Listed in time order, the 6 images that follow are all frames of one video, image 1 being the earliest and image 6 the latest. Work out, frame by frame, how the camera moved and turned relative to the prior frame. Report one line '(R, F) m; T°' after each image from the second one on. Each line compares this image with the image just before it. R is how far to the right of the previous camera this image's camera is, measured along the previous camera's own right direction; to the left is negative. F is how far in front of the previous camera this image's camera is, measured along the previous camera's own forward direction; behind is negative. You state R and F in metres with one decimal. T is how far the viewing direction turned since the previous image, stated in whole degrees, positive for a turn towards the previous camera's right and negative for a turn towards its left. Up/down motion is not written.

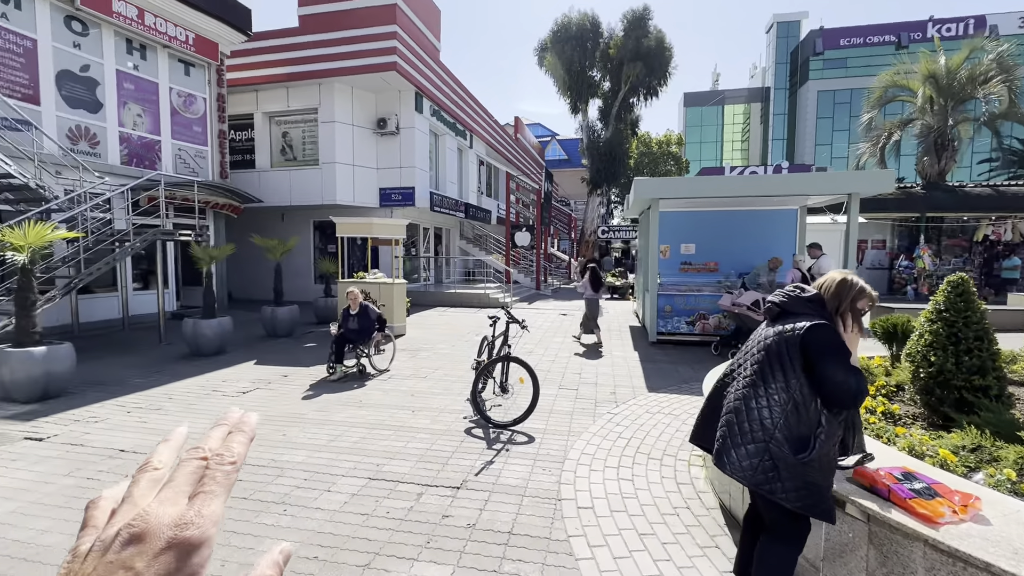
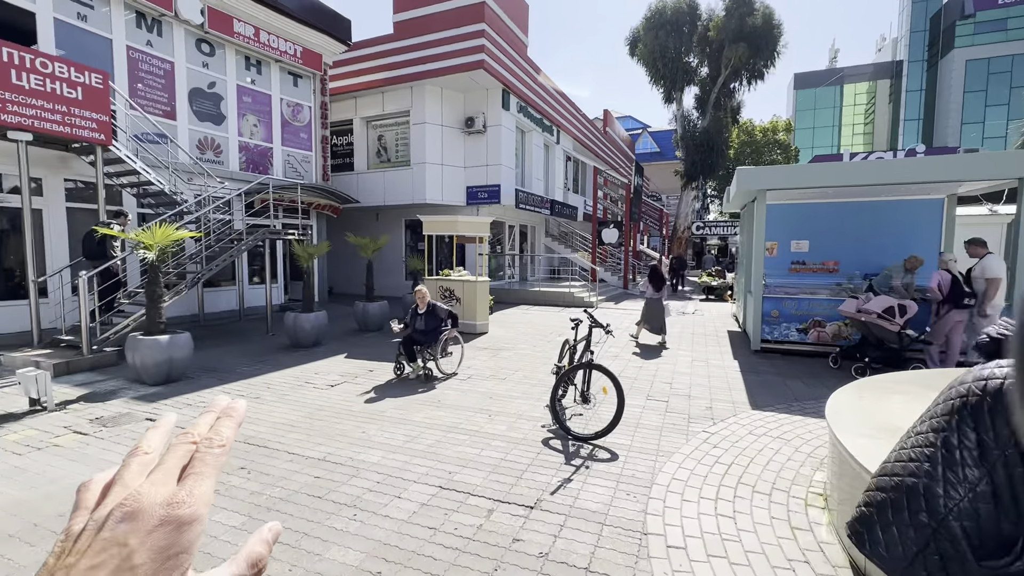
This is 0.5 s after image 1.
(0.0, +0.3) m; -11°
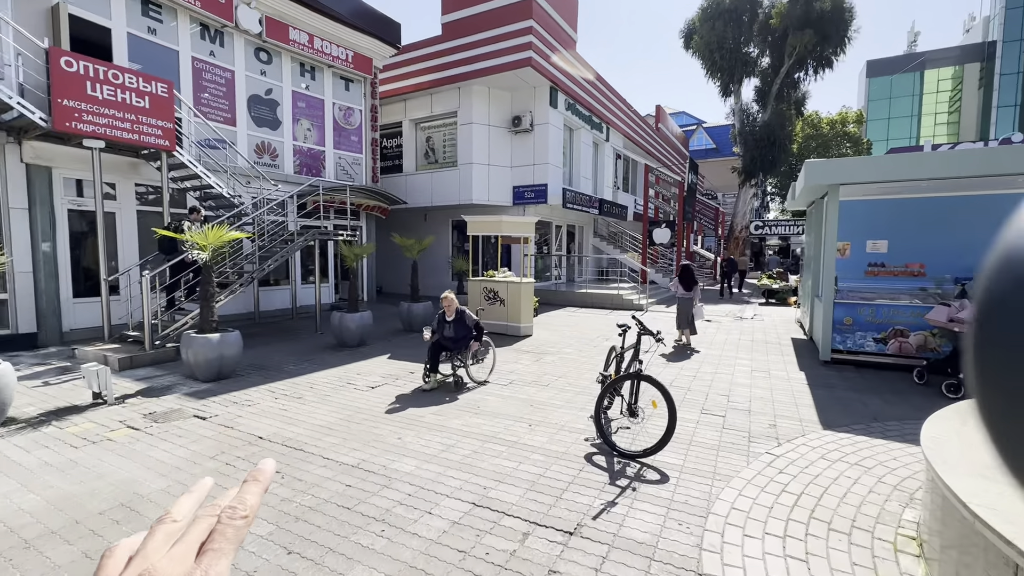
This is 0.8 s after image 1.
(+0.1, +0.3) m; -6°
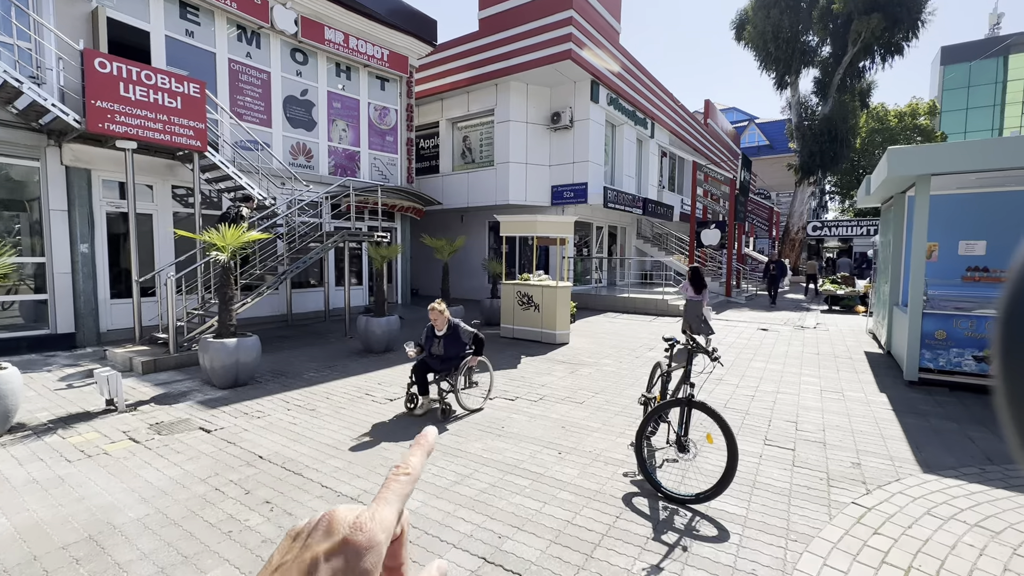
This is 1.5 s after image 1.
(+0.1, +0.7) m; -5°
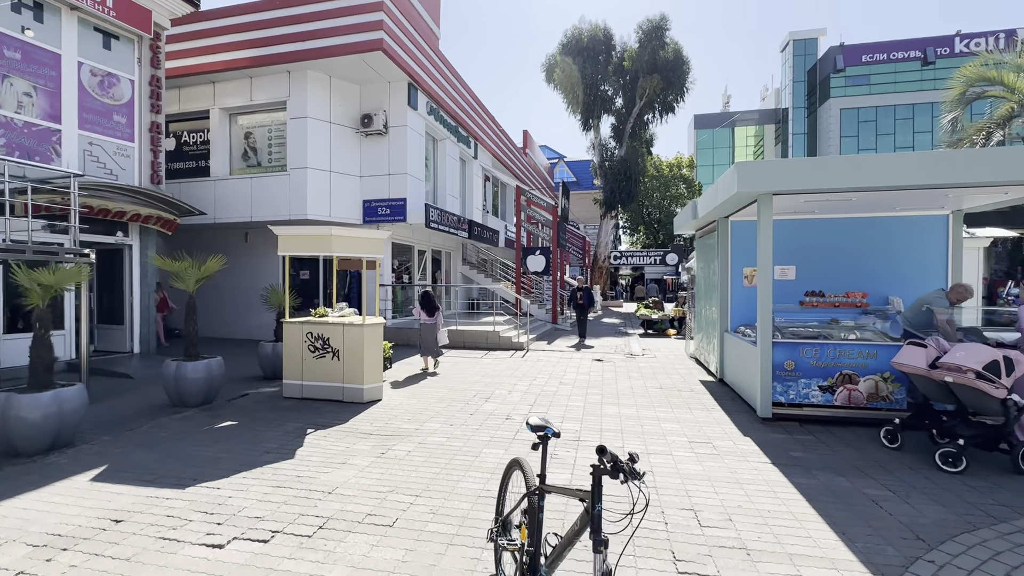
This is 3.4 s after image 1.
(+0.5, +2.2) m; +21°
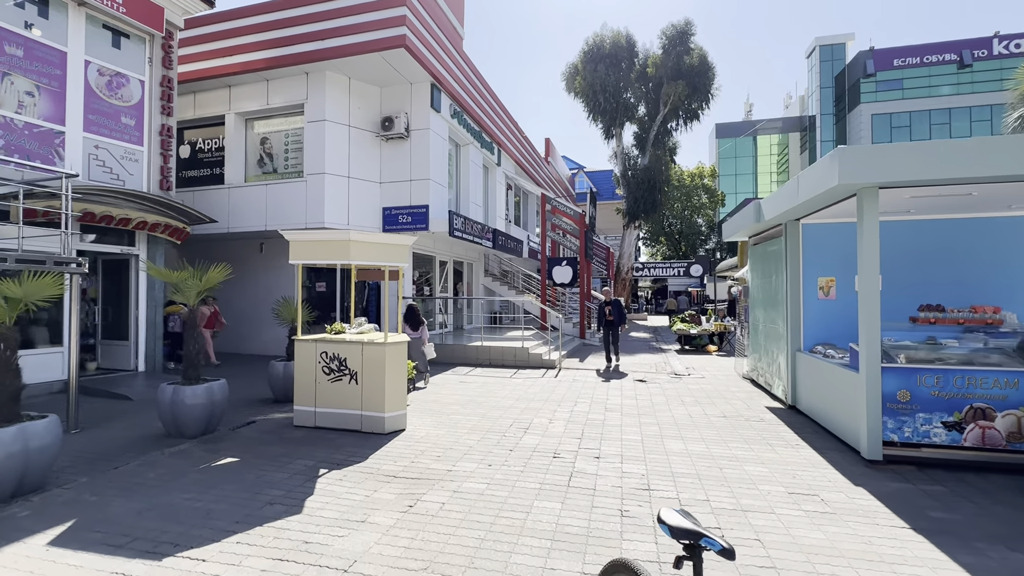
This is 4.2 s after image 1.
(-0.4, +1.0) m; -2°
